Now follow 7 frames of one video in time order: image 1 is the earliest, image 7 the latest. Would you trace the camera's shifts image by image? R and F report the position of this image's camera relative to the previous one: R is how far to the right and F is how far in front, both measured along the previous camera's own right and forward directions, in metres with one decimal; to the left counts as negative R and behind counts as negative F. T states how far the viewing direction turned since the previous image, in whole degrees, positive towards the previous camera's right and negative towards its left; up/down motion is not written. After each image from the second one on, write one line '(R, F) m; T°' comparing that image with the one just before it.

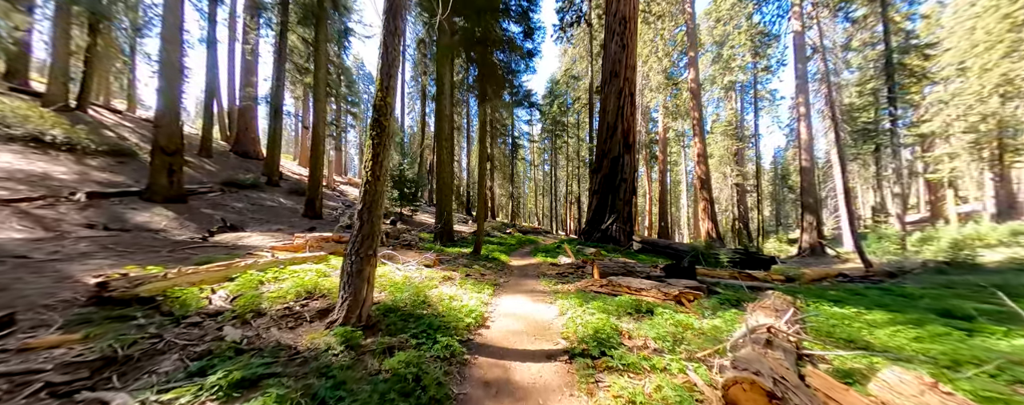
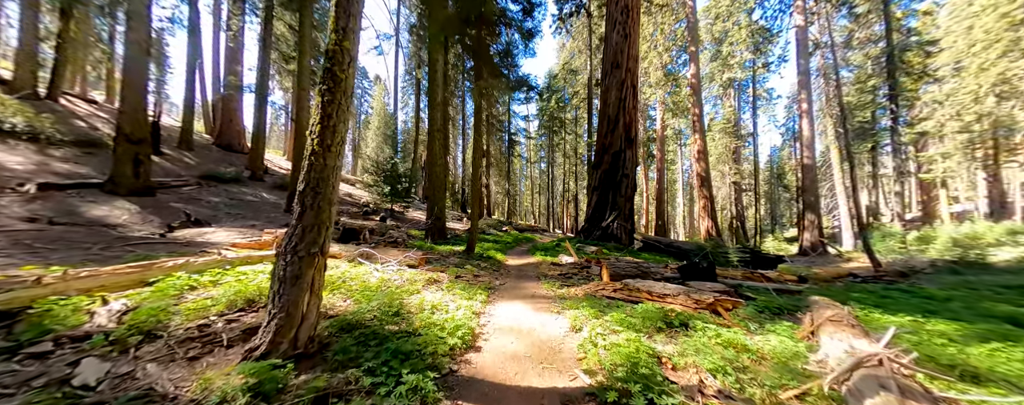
(0.0, +0.6) m; +1°
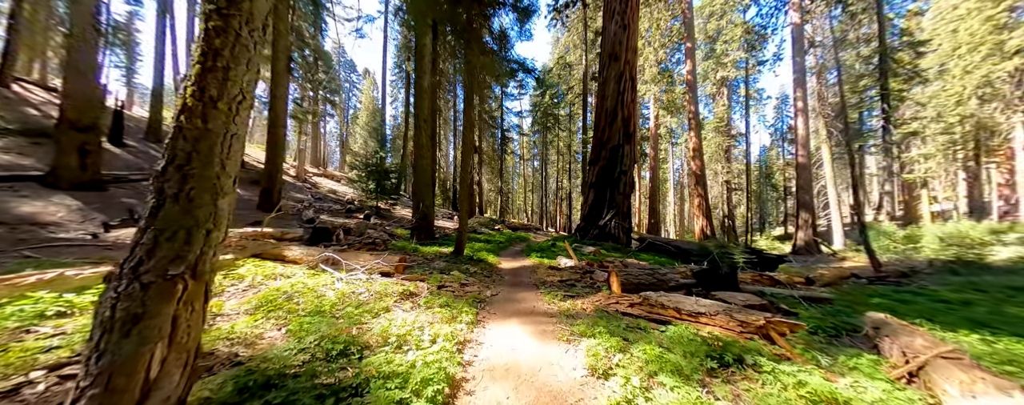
(0.0, +0.6) m; +2°
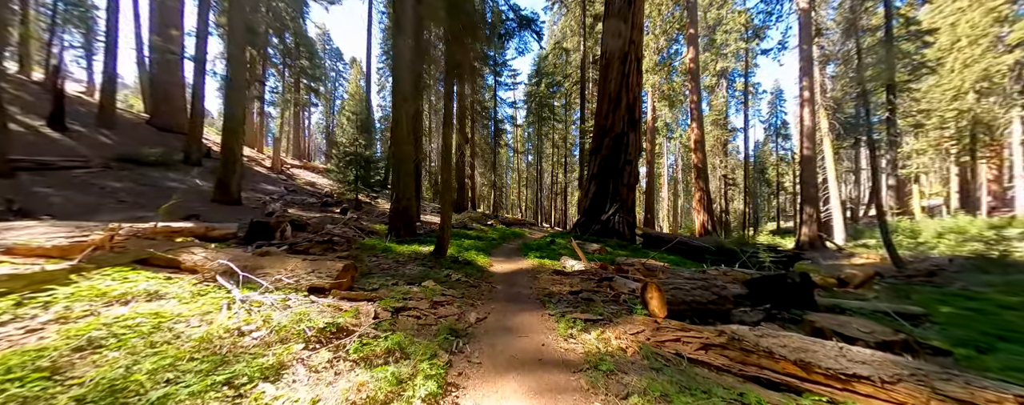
(0.0, +1.0) m; +1°
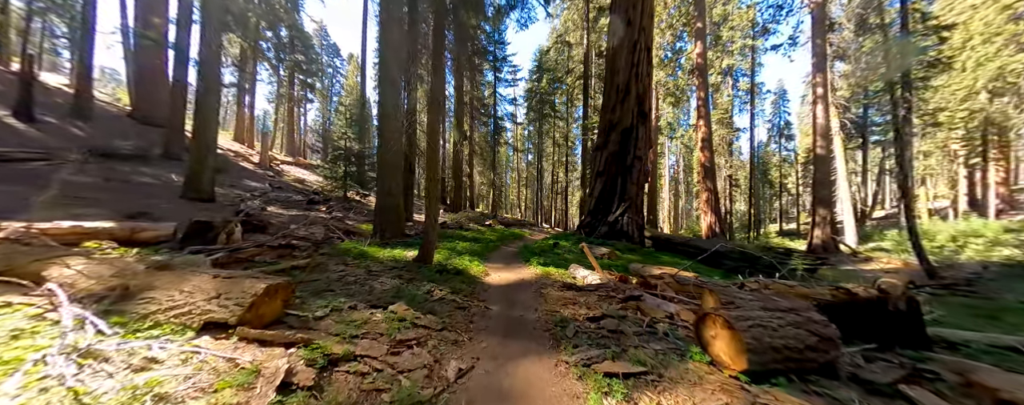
(0.0, +0.7) m; 0°
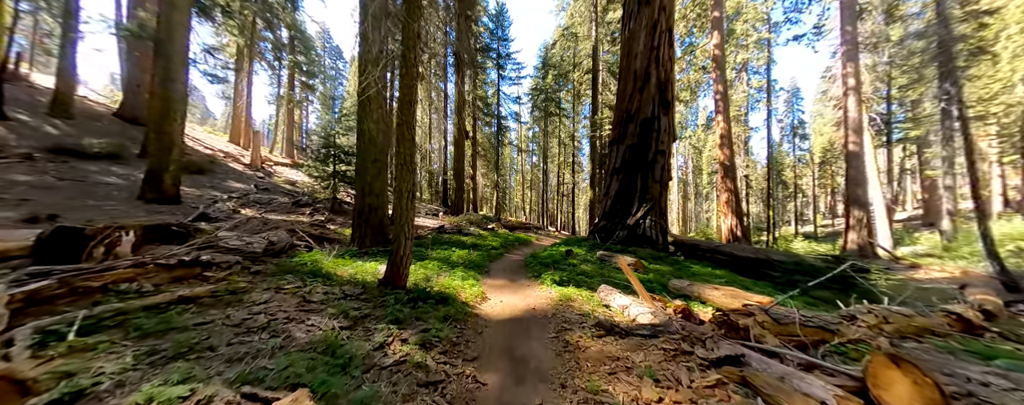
(0.0, +1.0) m; -1°
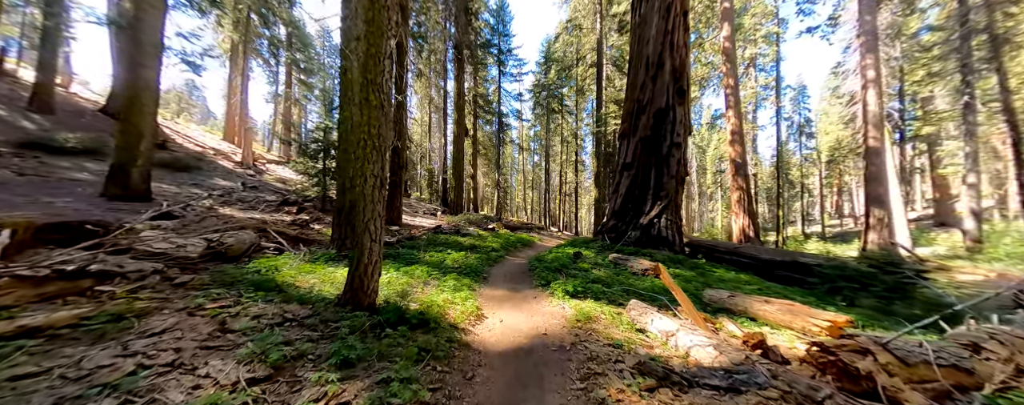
(0.0, +0.6) m; 0°
